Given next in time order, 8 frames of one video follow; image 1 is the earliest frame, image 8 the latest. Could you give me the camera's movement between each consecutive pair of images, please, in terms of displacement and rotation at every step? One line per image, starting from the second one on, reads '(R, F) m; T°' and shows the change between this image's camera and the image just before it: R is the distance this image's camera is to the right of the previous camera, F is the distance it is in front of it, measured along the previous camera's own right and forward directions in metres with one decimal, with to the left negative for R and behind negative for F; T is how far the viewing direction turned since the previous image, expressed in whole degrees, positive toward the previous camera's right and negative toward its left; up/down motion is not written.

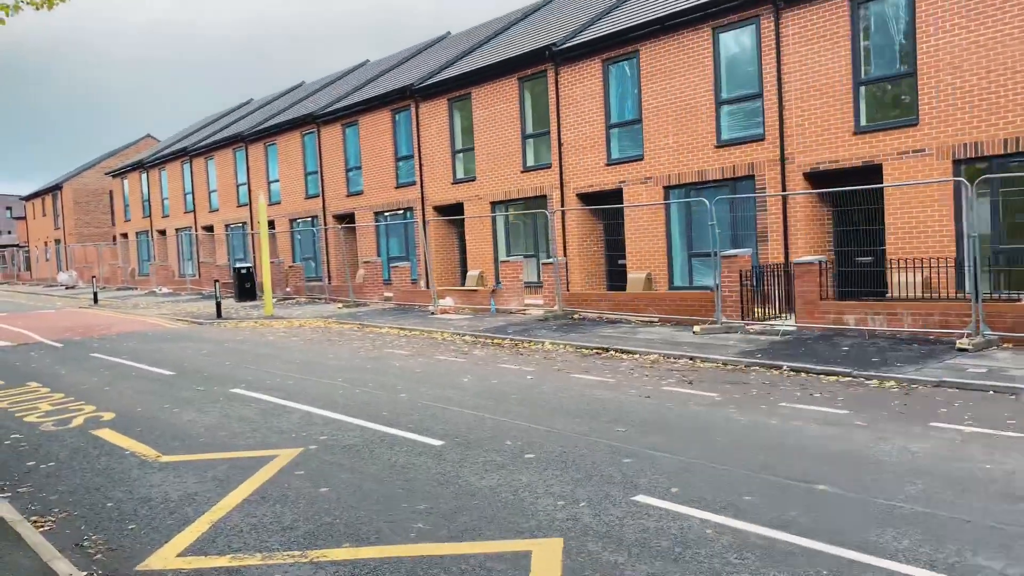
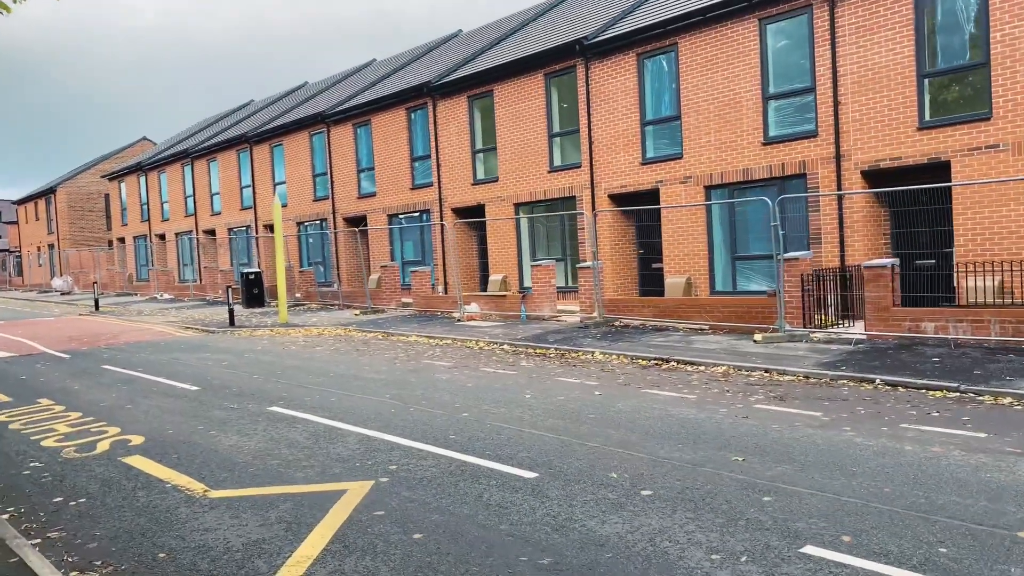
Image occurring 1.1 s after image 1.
(-0.7, +0.8) m; +1°
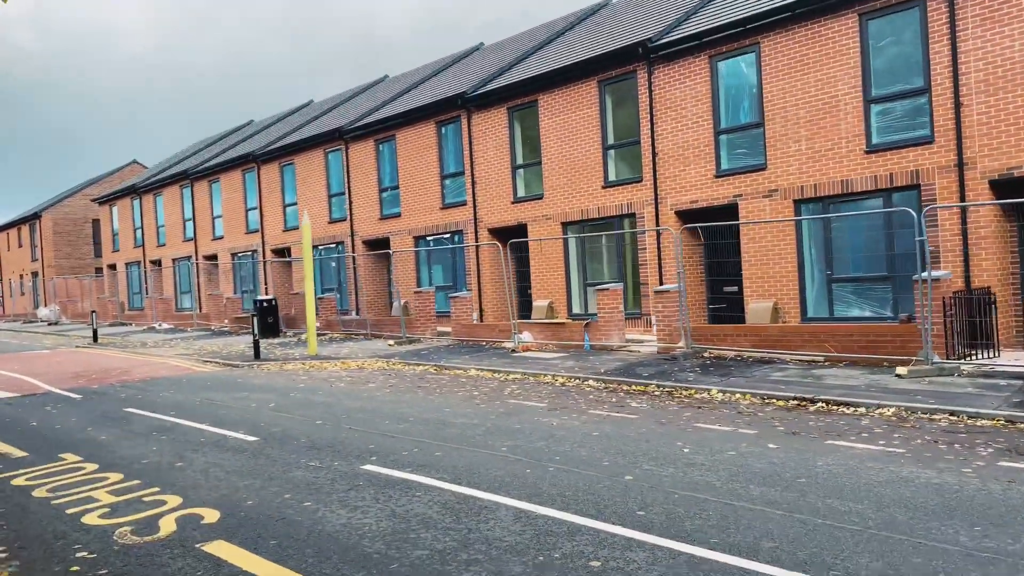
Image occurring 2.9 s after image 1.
(-1.3, +1.5) m; +1°
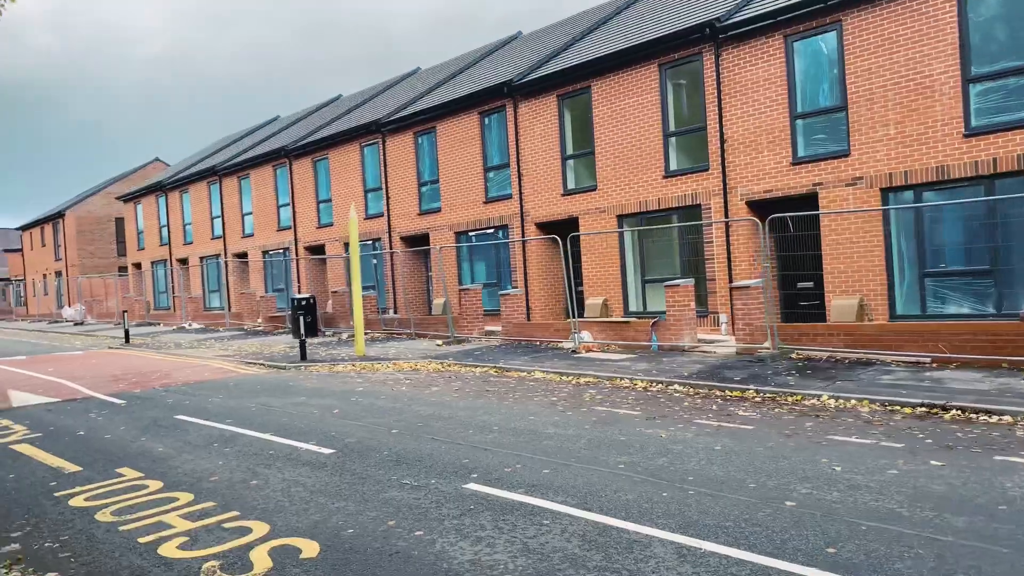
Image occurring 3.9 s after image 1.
(-0.7, +0.8) m; -1°
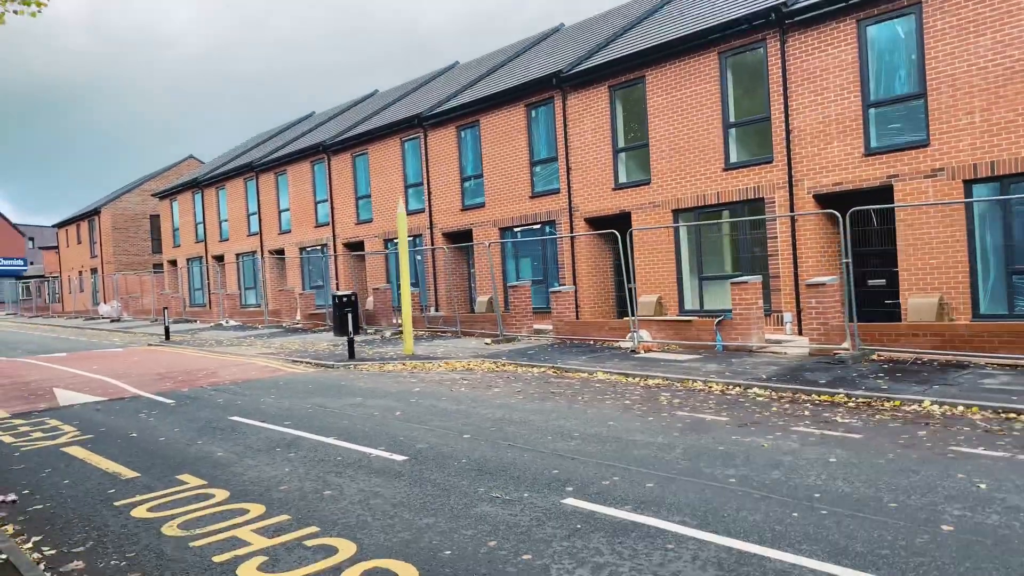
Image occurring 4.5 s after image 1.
(-0.5, +0.5) m; -2°
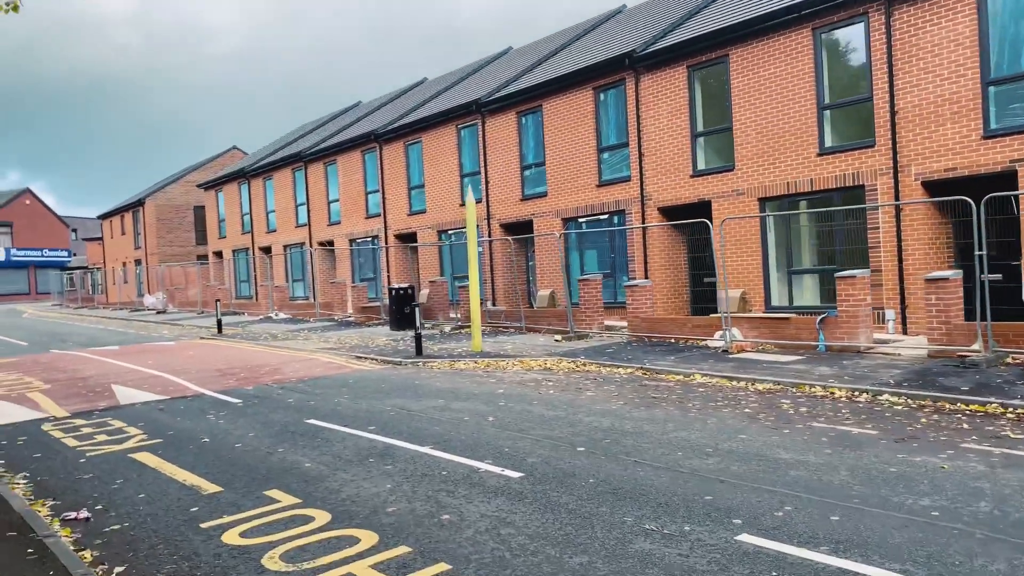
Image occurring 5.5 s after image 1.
(-0.7, +0.8) m; -2°
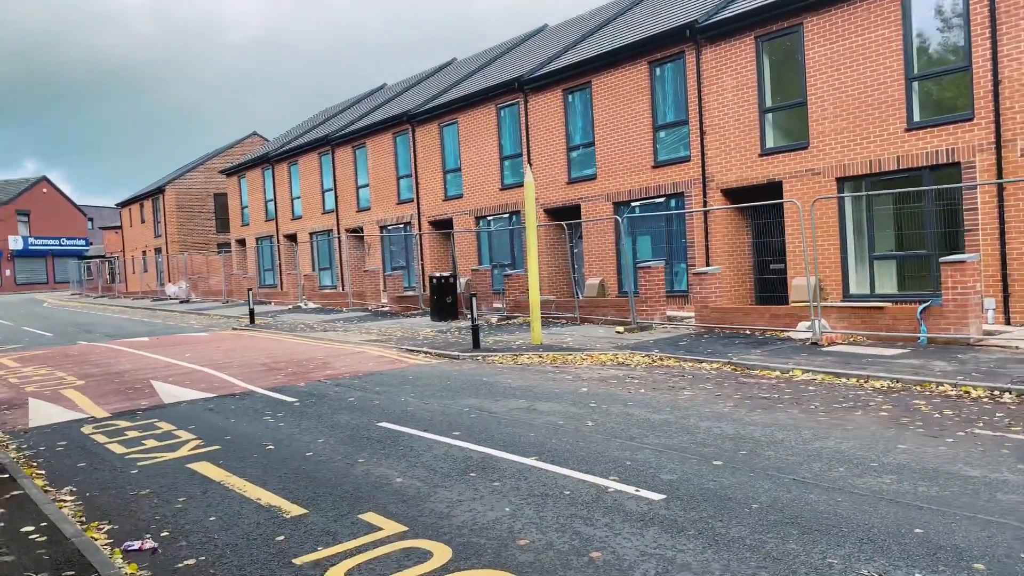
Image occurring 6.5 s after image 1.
(-0.7, +0.9) m; -1°
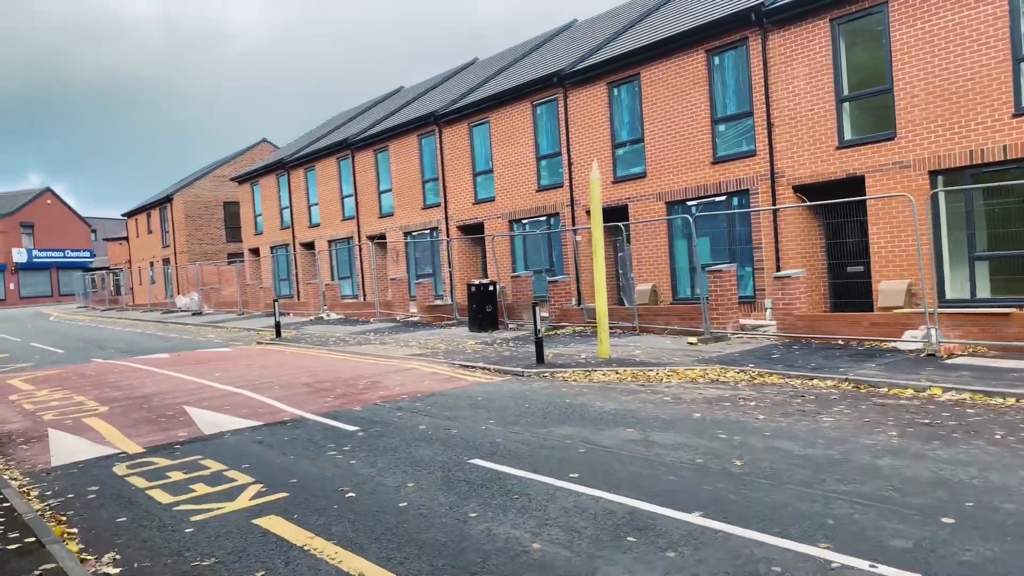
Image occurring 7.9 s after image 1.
(-0.9, +1.2) m; 0°
